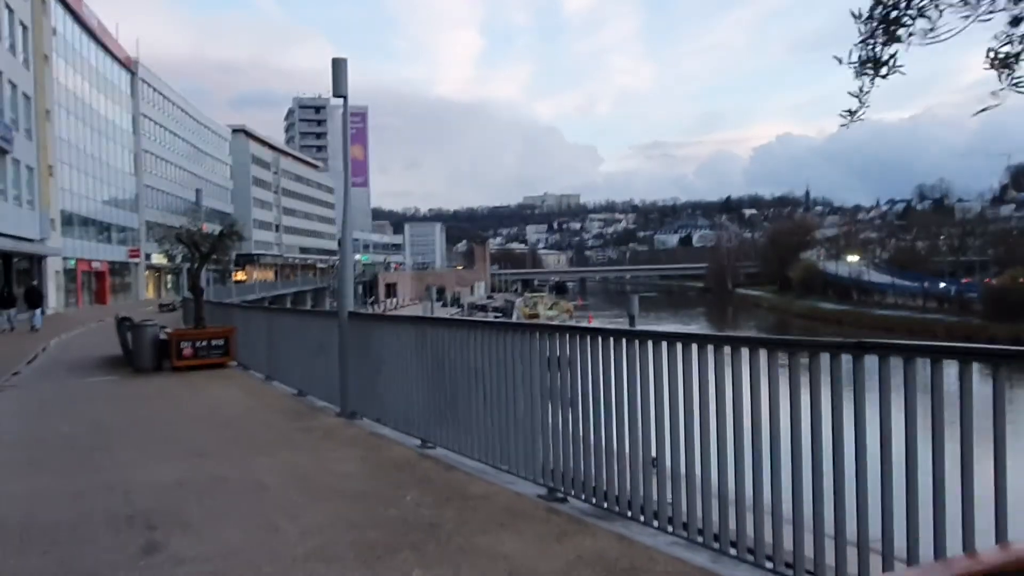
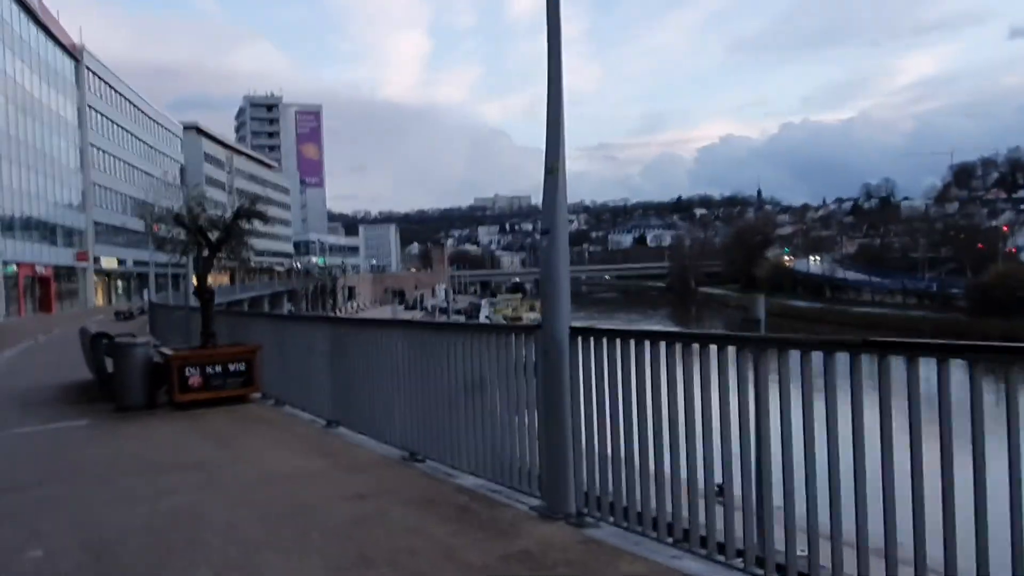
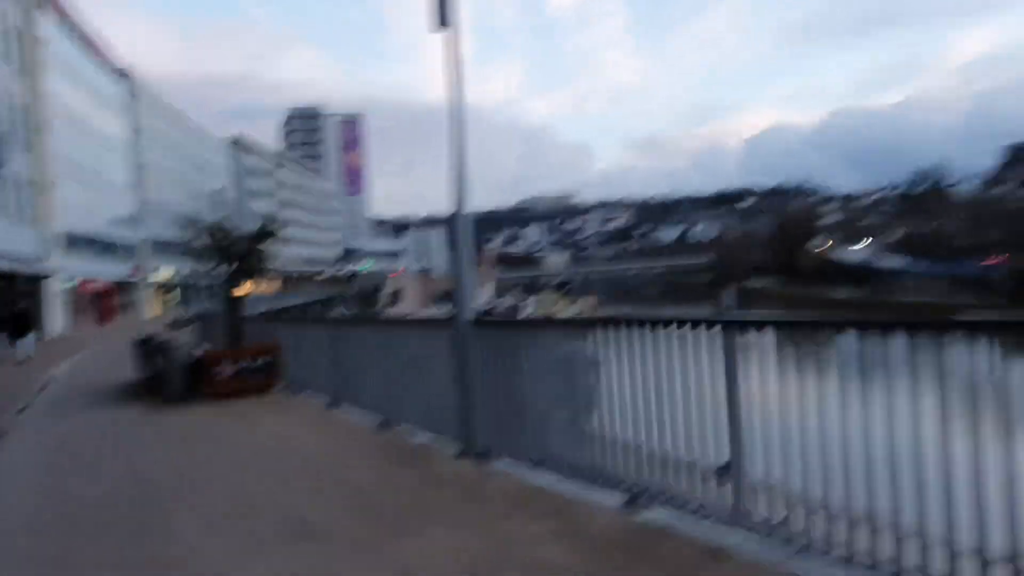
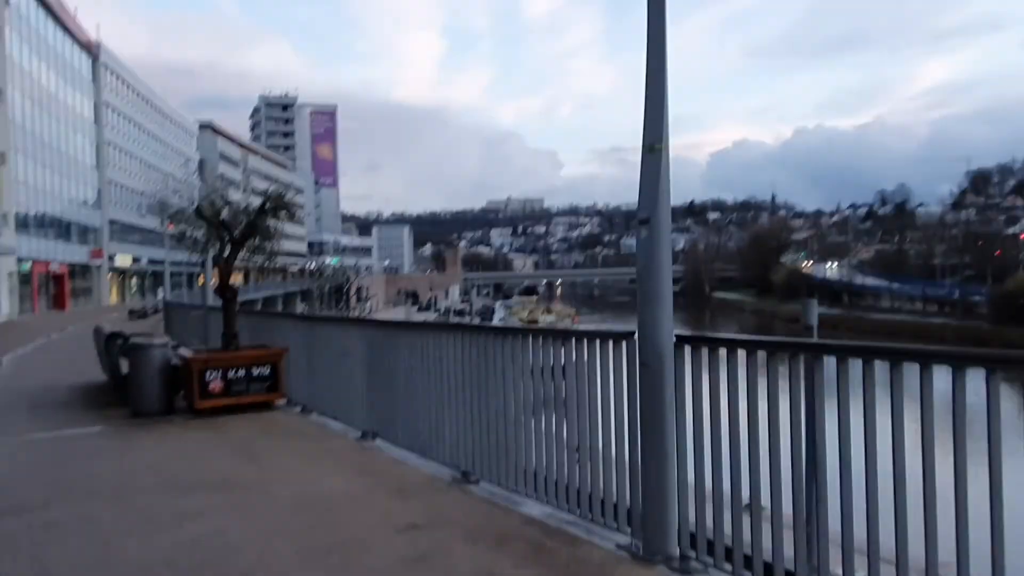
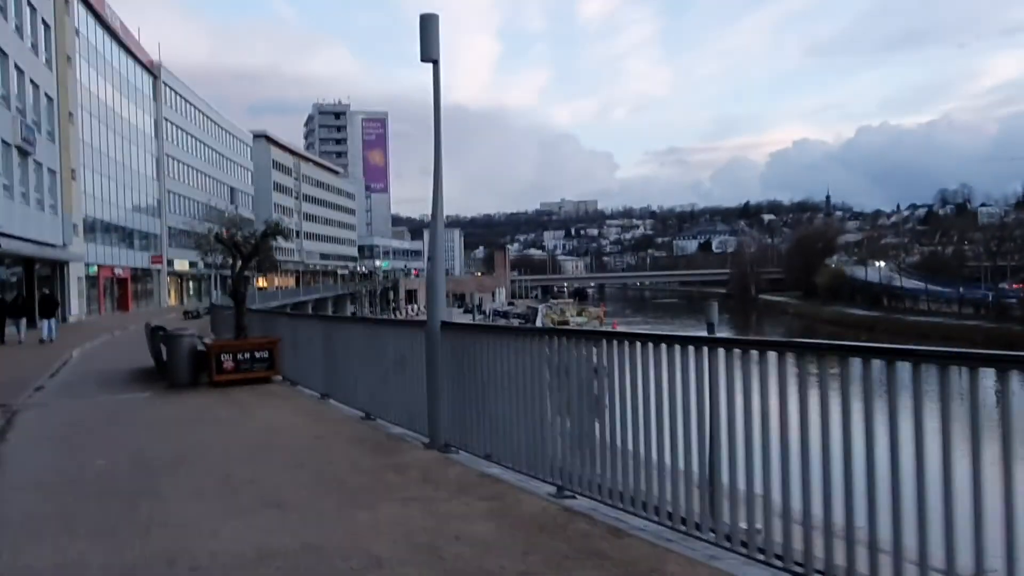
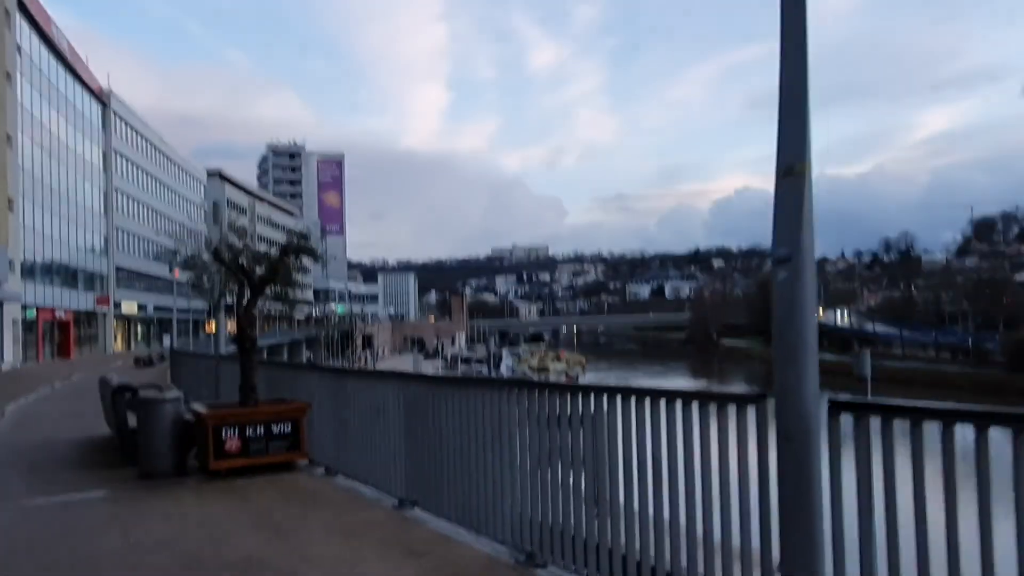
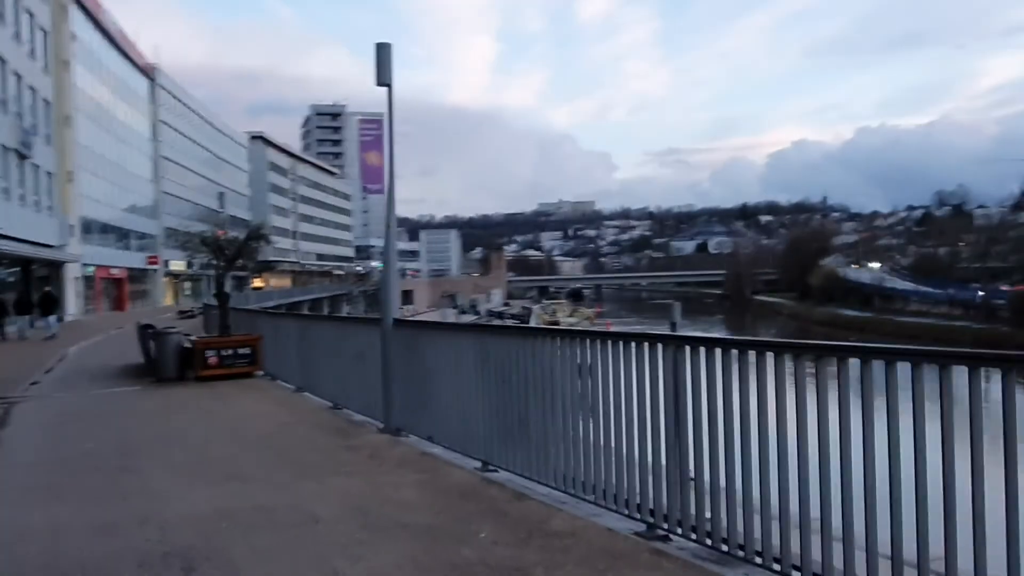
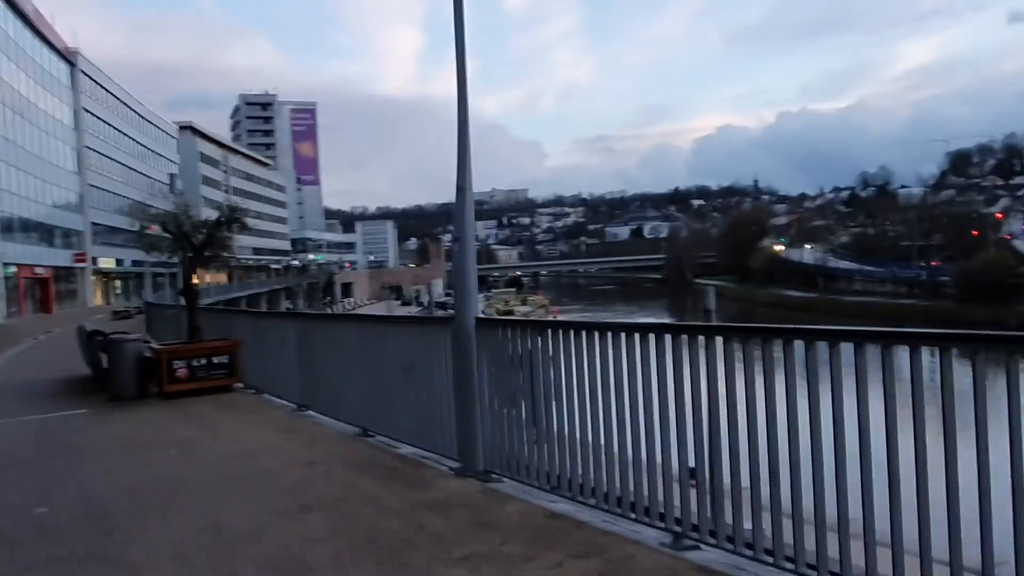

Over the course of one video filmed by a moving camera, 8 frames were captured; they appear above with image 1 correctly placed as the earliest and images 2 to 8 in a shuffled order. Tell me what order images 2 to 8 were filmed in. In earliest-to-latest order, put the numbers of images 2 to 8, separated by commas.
7, 5, 3, 8, 2, 4, 6
